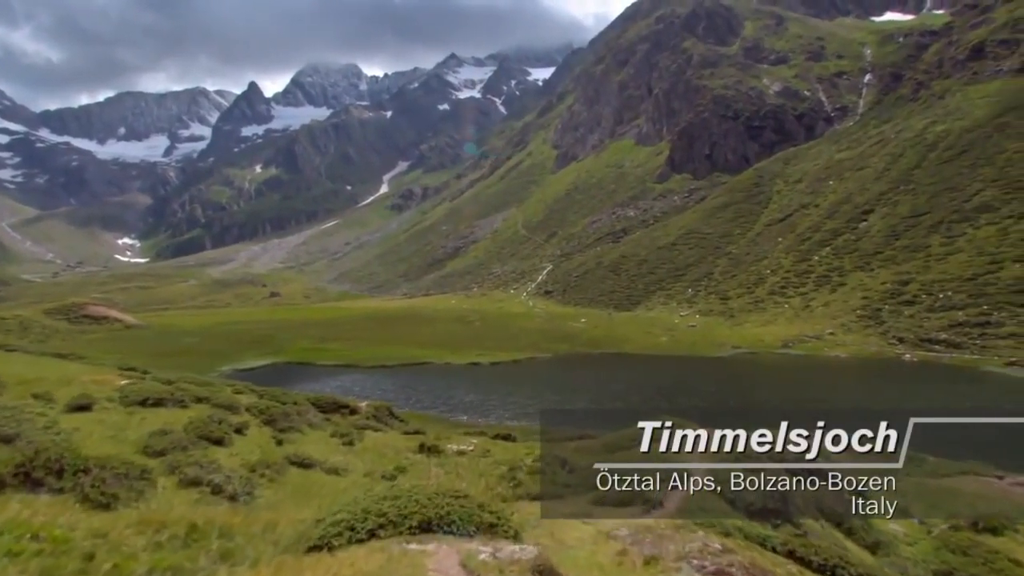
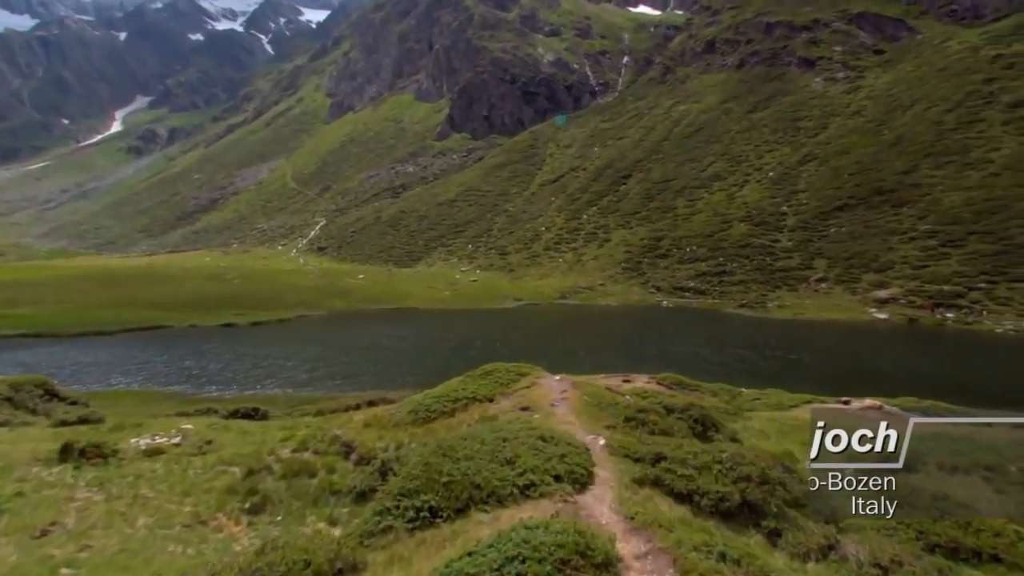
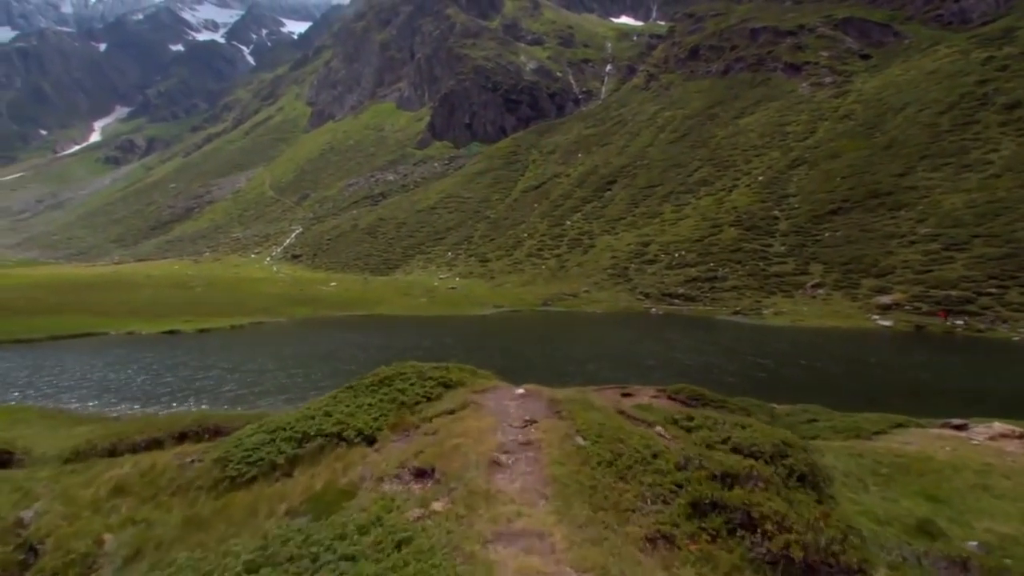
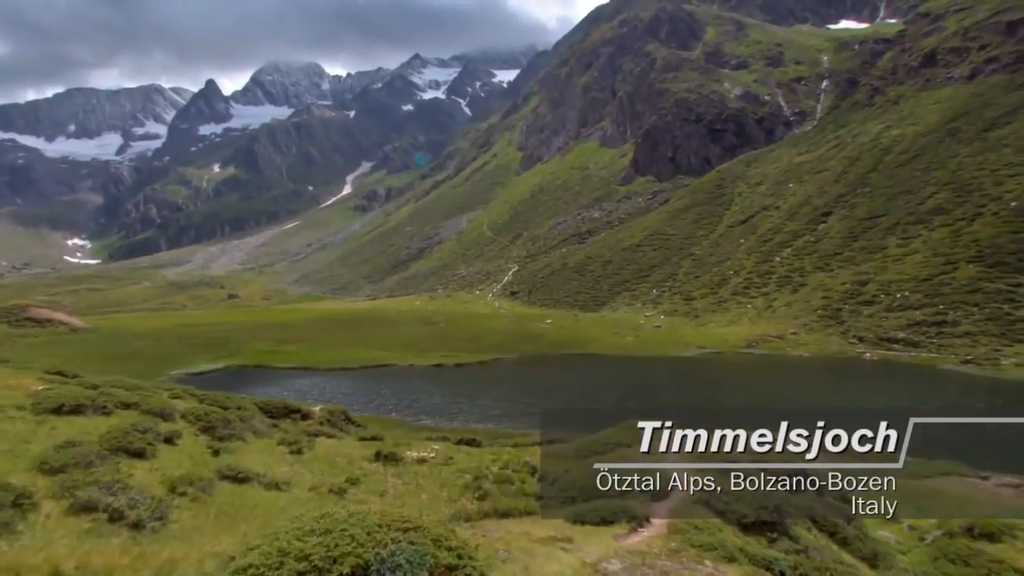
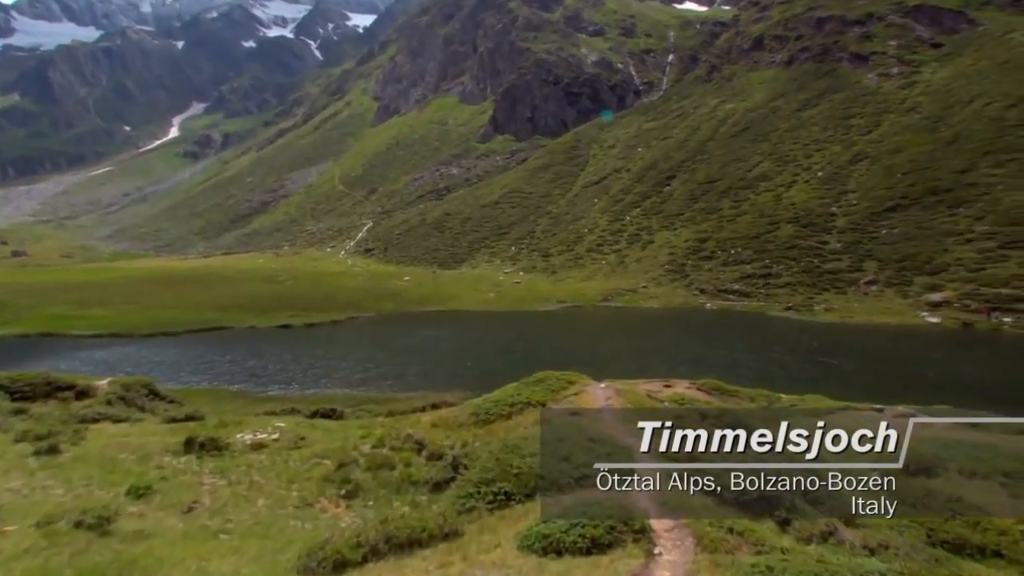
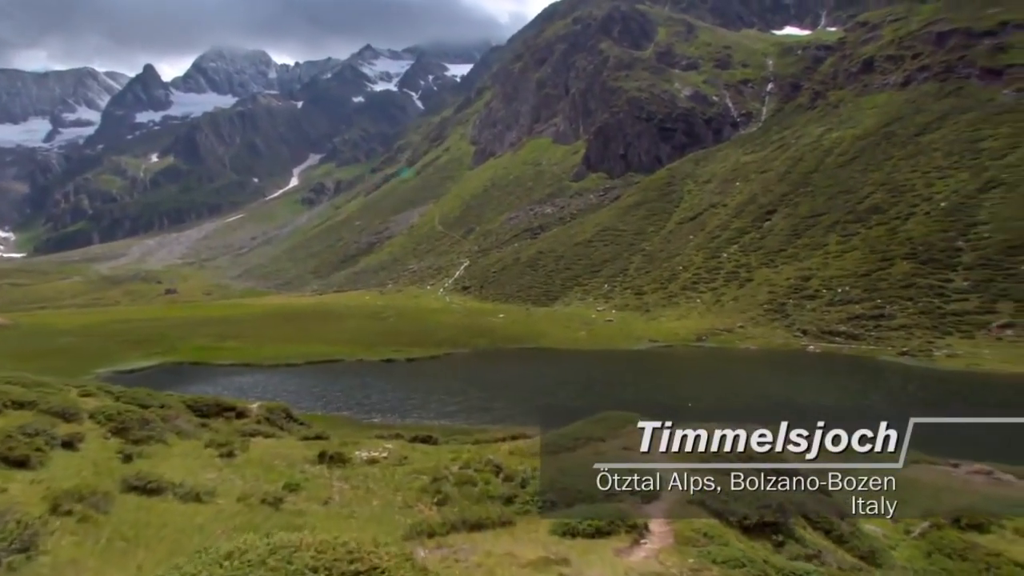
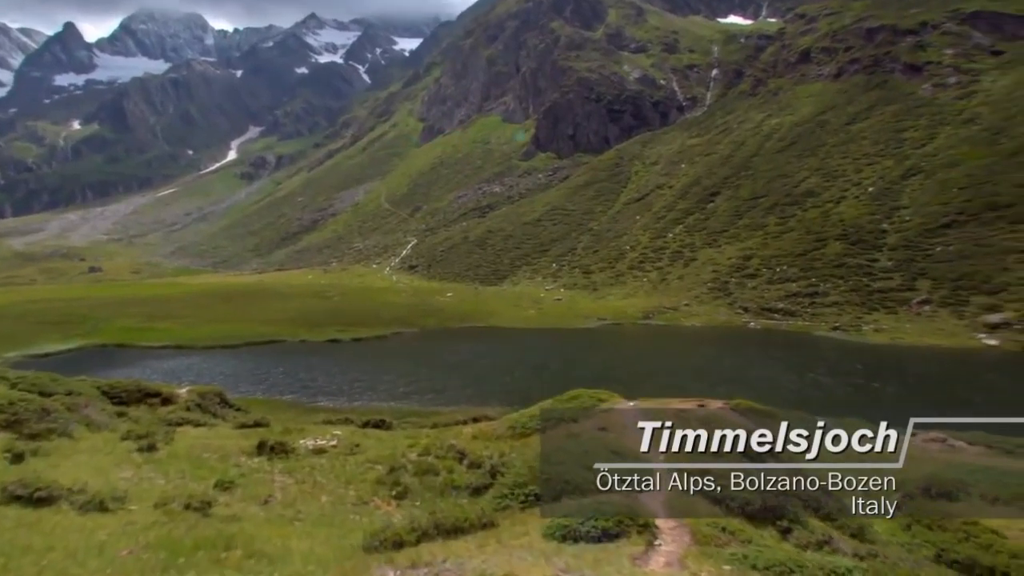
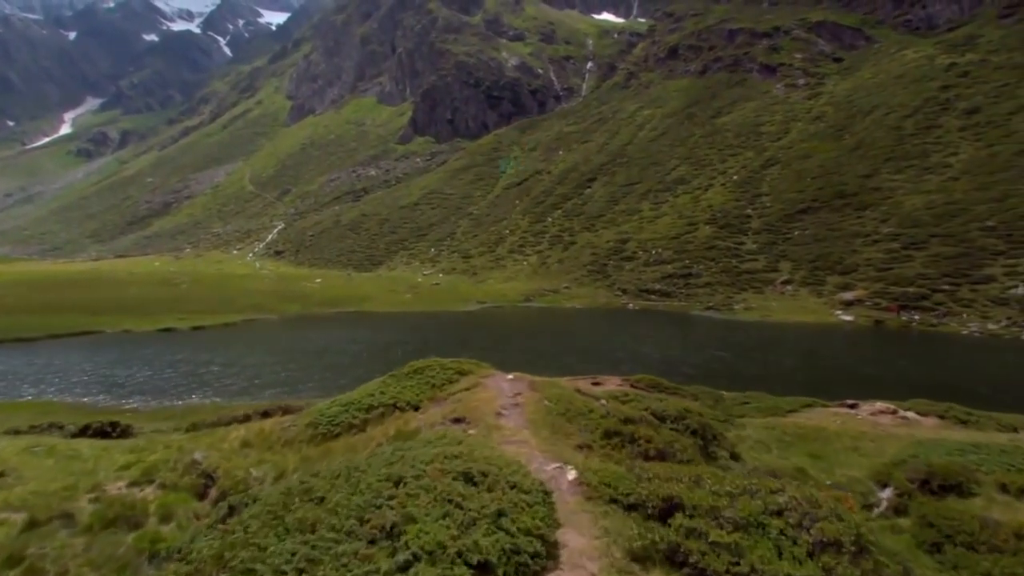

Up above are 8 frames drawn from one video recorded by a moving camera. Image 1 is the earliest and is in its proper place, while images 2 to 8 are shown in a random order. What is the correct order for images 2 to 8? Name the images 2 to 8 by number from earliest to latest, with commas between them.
4, 6, 7, 5, 2, 8, 3
